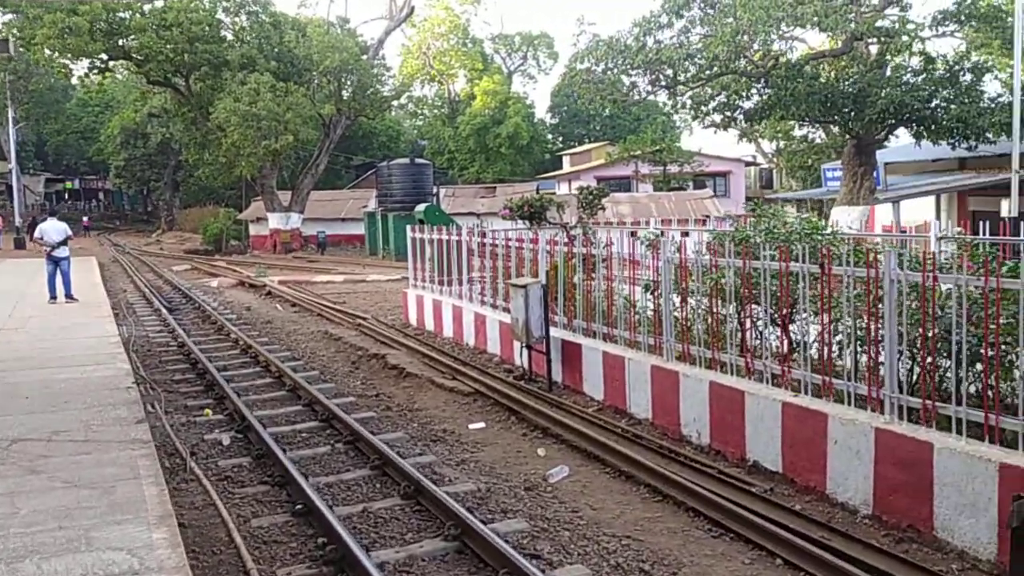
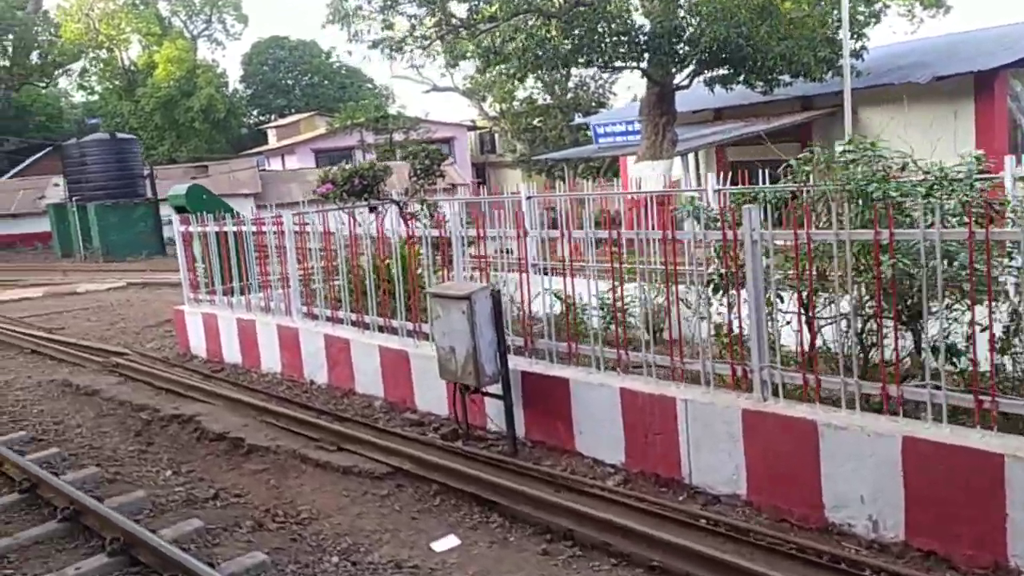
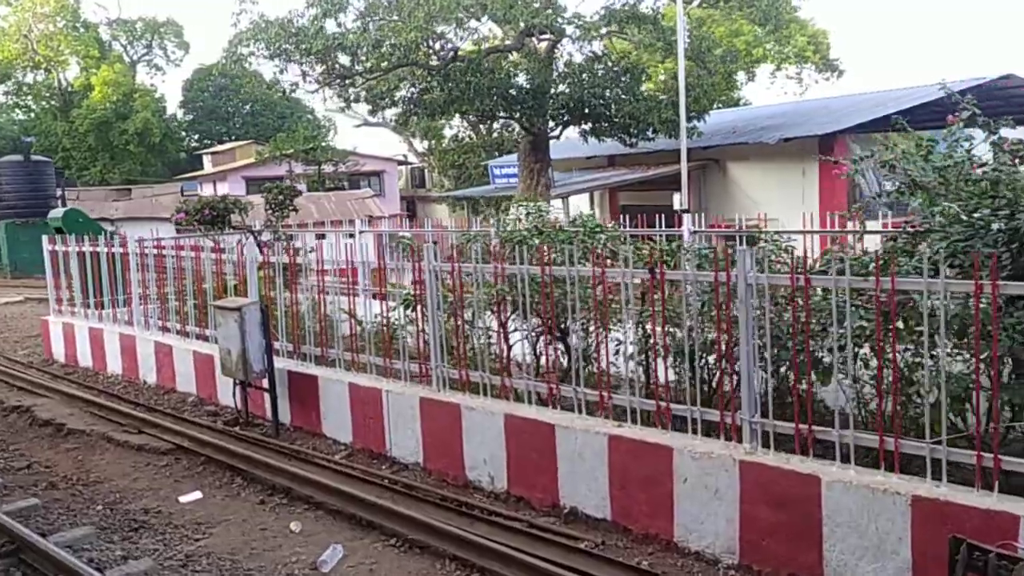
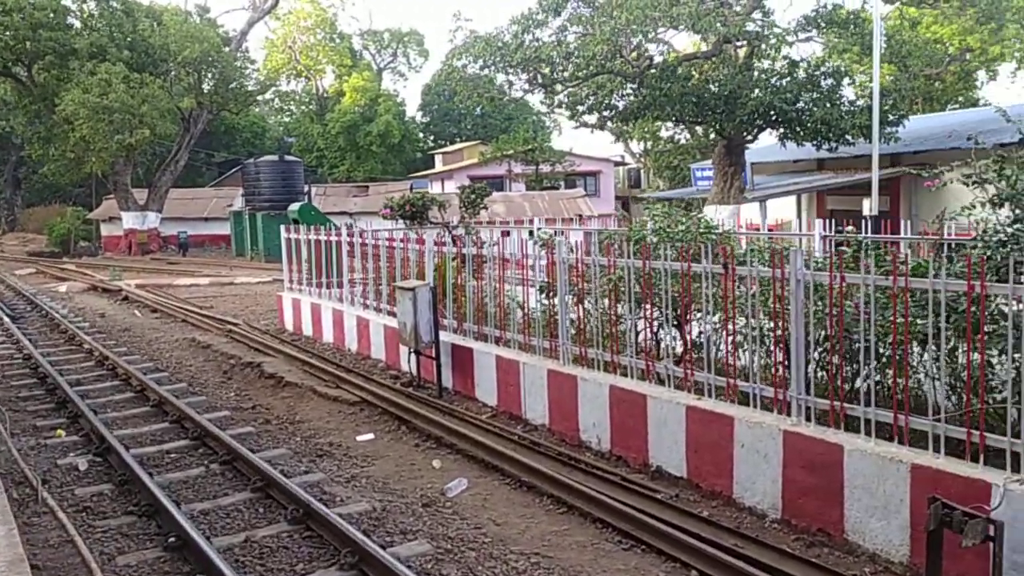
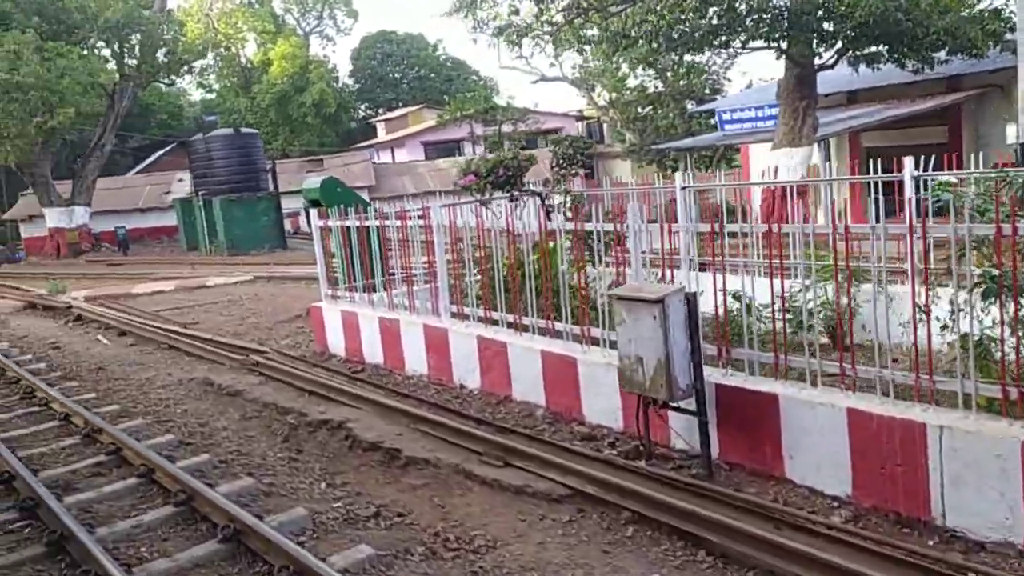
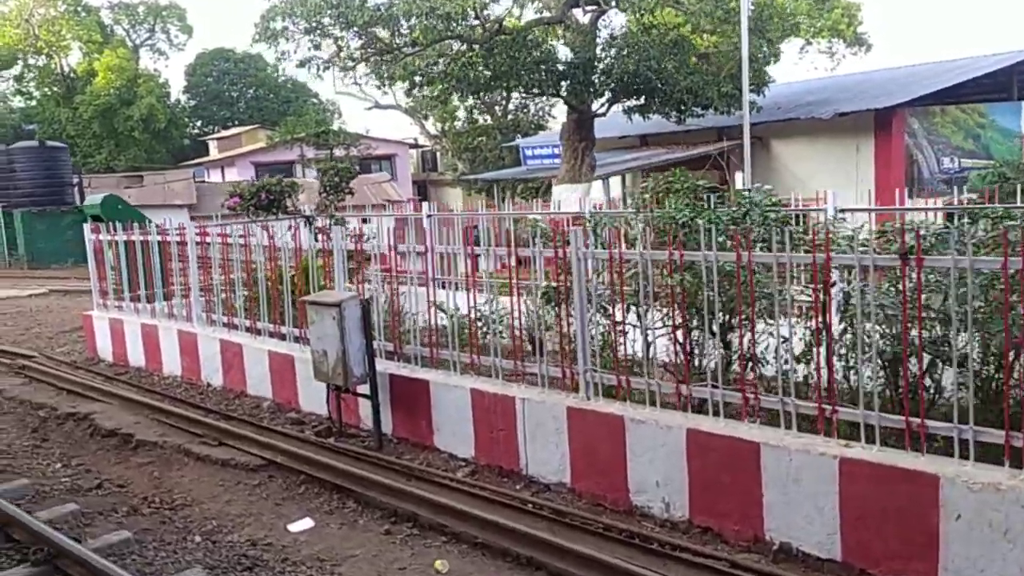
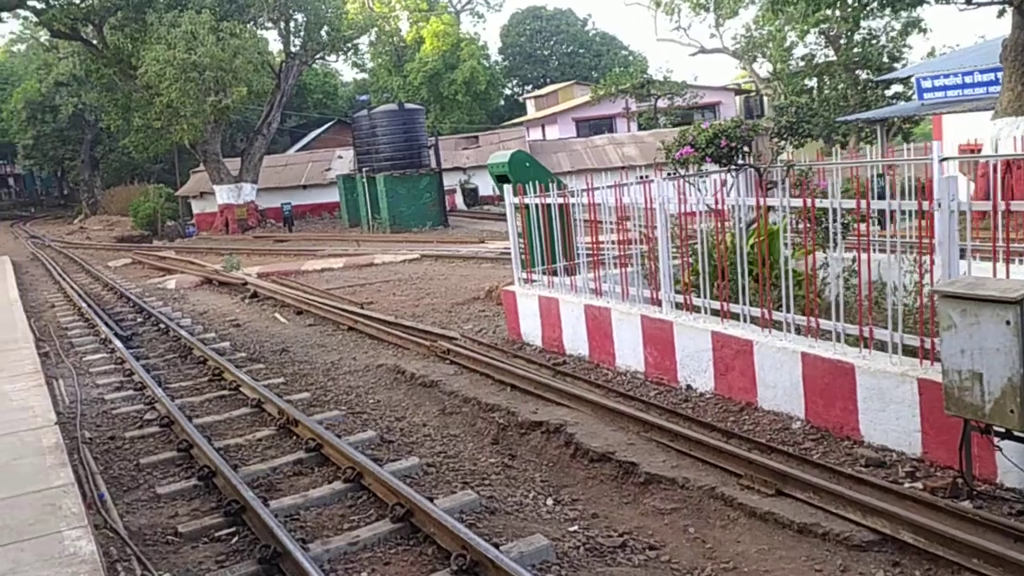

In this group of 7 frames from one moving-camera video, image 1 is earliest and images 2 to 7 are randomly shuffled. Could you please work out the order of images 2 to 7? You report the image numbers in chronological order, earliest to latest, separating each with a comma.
4, 3, 6, 2, 5, 7
